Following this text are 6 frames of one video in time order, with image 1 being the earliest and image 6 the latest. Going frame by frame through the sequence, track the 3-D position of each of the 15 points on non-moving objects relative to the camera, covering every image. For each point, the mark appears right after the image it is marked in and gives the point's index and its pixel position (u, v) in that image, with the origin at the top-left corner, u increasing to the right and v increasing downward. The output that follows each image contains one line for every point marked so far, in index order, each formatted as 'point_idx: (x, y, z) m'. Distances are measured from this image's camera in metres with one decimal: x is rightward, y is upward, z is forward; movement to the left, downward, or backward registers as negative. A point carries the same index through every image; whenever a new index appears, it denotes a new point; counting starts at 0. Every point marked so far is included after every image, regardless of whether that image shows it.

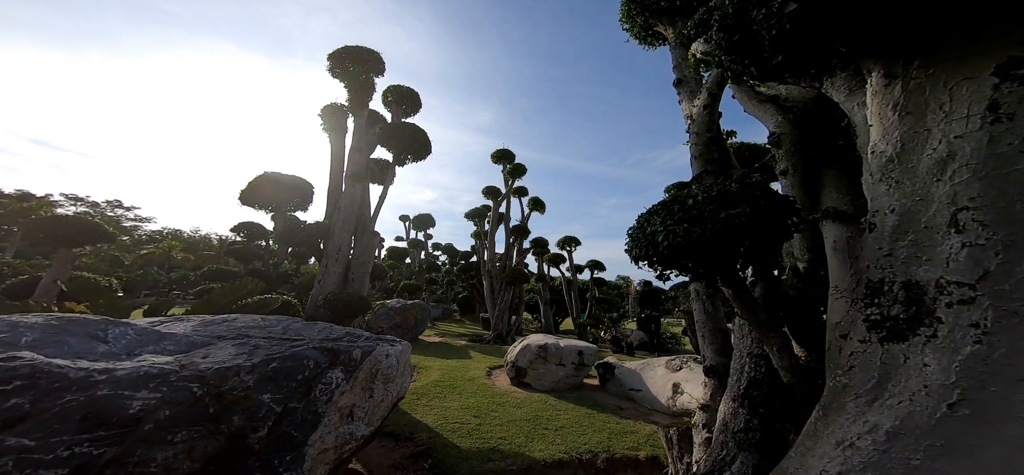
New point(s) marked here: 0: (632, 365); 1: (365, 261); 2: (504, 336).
0: (+3.3, -3.5, +9.3) m
1: (-4.5, -0.8, +10.2) m
2: (-0.5, -5.6, +18.9) m
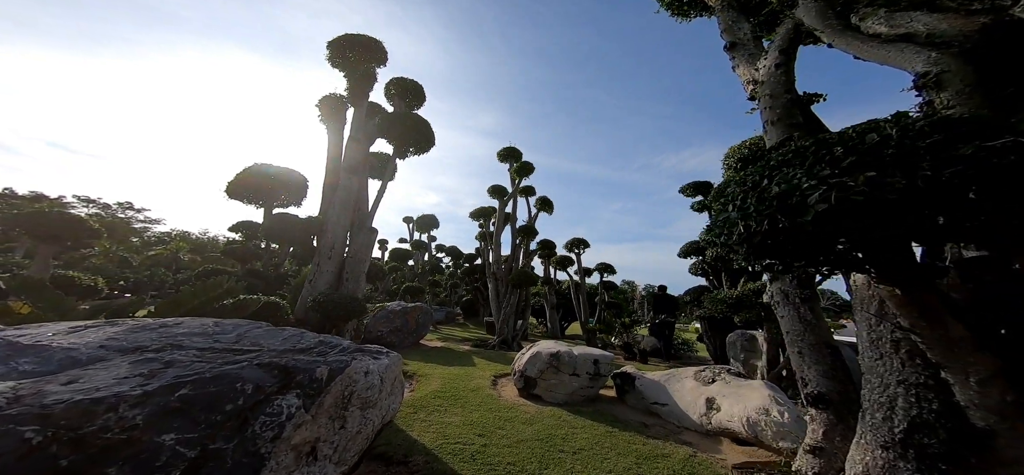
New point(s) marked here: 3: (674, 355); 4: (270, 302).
0: (+3.5, -3.4, +8.3) m
1: (-4.2, -0.7, +9.4) m
2: (-0.1, -5.6, +18.0) m
3: (+9.1, -6.6, +18.9) m
4: (-5.6, -1.5, +7.7) m
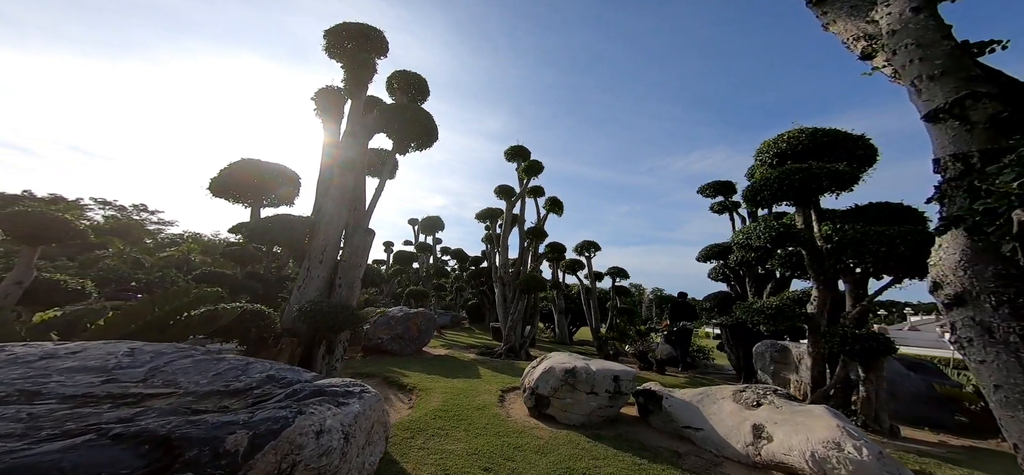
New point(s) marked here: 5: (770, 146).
0: (+3.8, -3.4, +7.3) m
1: (-4.0, -0.7, +8.6) m
2: (+0.3, -5.7, +17.0) m
3: (+9.5, -6.8, +17.7) m
4: (-5.4, -1.5, +6.9) m
5: (+7.3, +2.4, +9.4) m
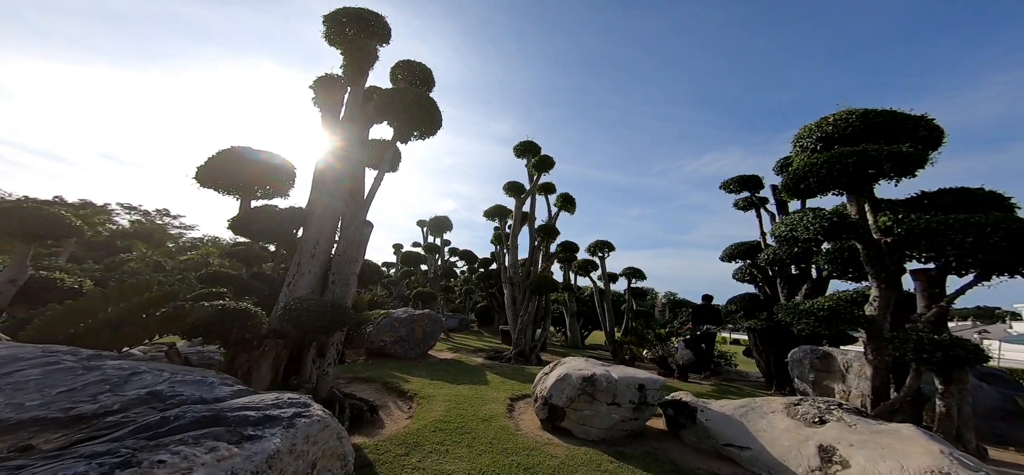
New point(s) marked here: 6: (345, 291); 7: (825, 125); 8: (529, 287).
0: (+4.0, -3.2, +6.3) m
1: (-3.8, -0.5, +7.8) m
2: (+0.8, -5.6, +16.1) m
3: (+10.1, -6.6, +16.5) m
4: (-5.2, -1.3, +6.2) m
5: (+7.6, +2.6, +8.4) m
6: (-3.8, -1.2, +7.6) m
7: (+7.6, +2.7, +8.1) m
8: (+0.8, -2.4, +16.1) m
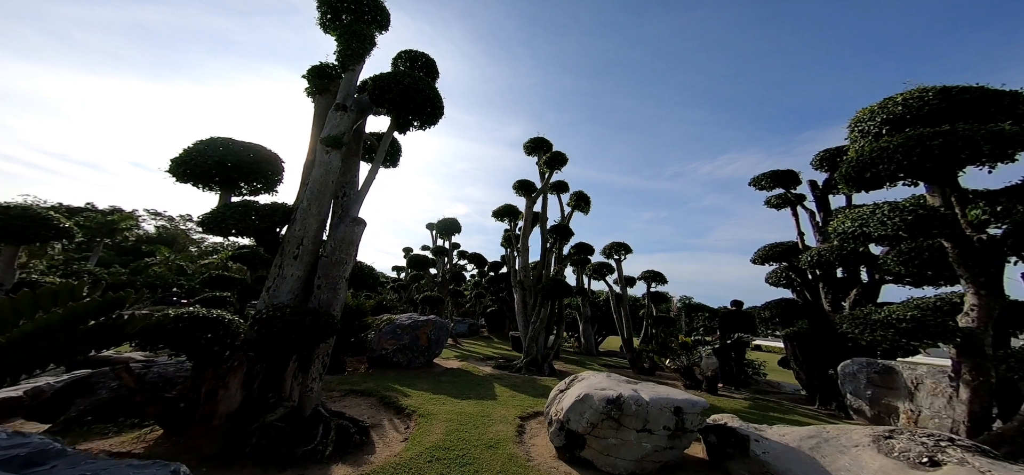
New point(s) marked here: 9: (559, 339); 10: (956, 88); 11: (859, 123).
0: (+4.1, -3.1, +5.1) m
1: (-3.6, -0.4, +7.0) m
2: (+1.2, -5.6, +15.0) m
3: (+10.6, -6.7, +15.1) m
4: (-5.1, -1.2, +5.3) m
5: (+7.8, +2.7, +7.2) m
6: (-3.6, -1.2, +6.7) m
7: (+7.8, +2.8, +6.8) m
8: (+1.3, -2.4, +15.1) m
9: (+2.2, -4.8, +15.9) m
10: (+8.3, +2.9, +6.3) m
11: (+7.8, +2.6, +7.5) m
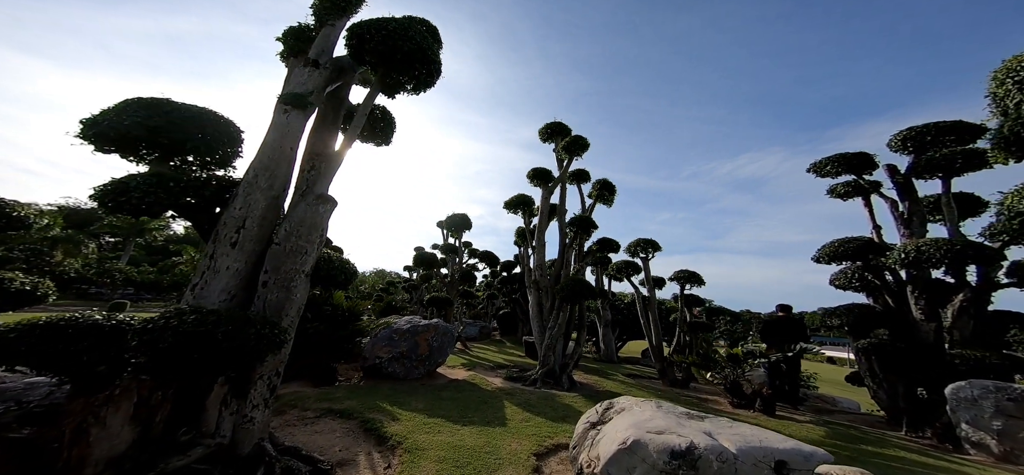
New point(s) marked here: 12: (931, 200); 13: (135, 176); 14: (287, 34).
0: (+4.2, -2.8, +3.1) m
1: (-3.3, -0.1, +5.3) m
2: (+1.8, -5.3, +13.0) m
3: (+11.1, -6.4, +12.7) m
4: (-4.9, -0.9, +3.7) m
5: (+8.0, +3.0, +5.0) m
6: (-3.4, -0.8, +5.0) m
7: (+8.0, +3.1, +4.7) m
8: (+1.9, -2.2, +13.1) m
9: (+2.8, -4.5, +13.9) m
10: (+8.5, +3.3, +4.1) m
11: (+8.1, +2.9, +5.4) m
12: (+13.8, +1.2, +11.0) m
13: (-5.2, +0.9, +4.8) m
14: (-5.7, +5.5, +8.7) m
